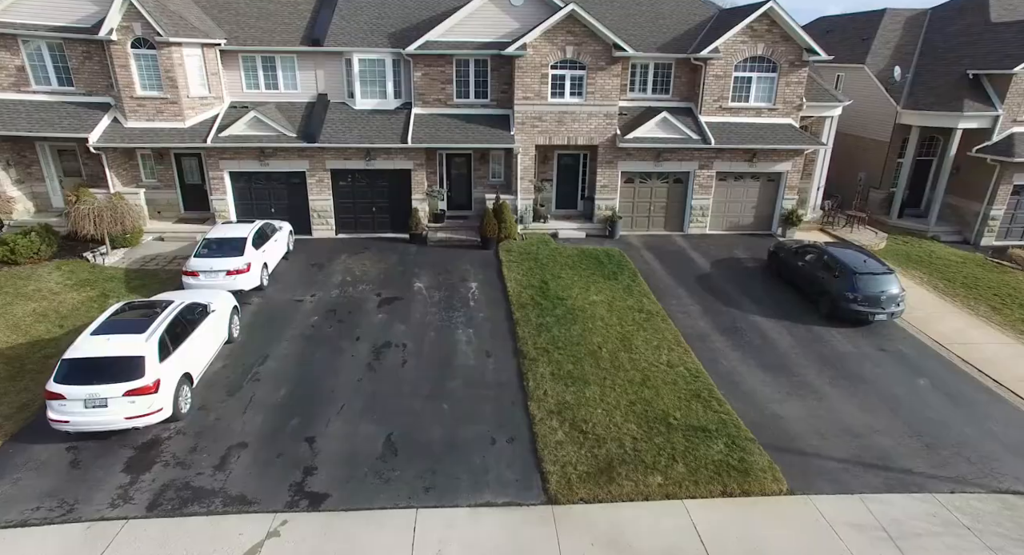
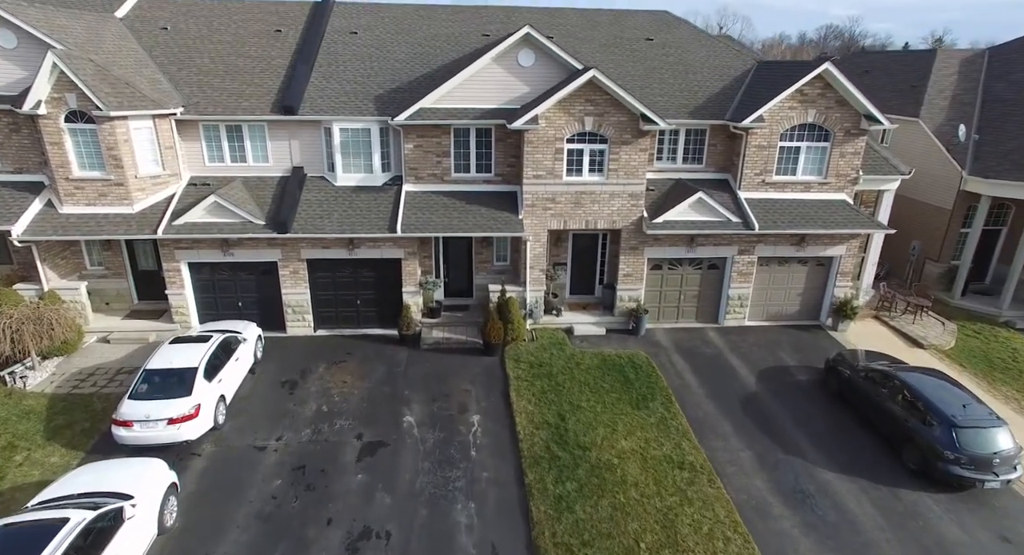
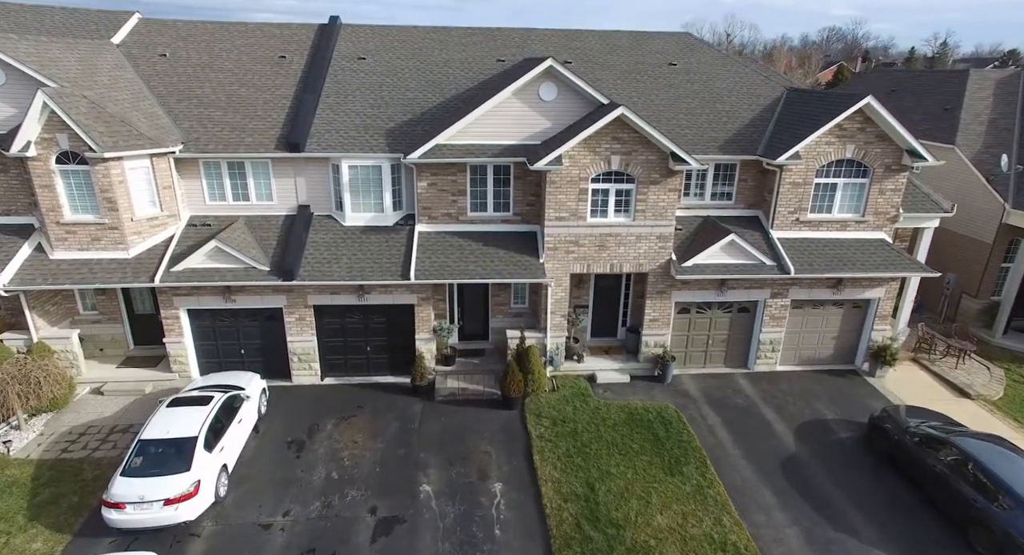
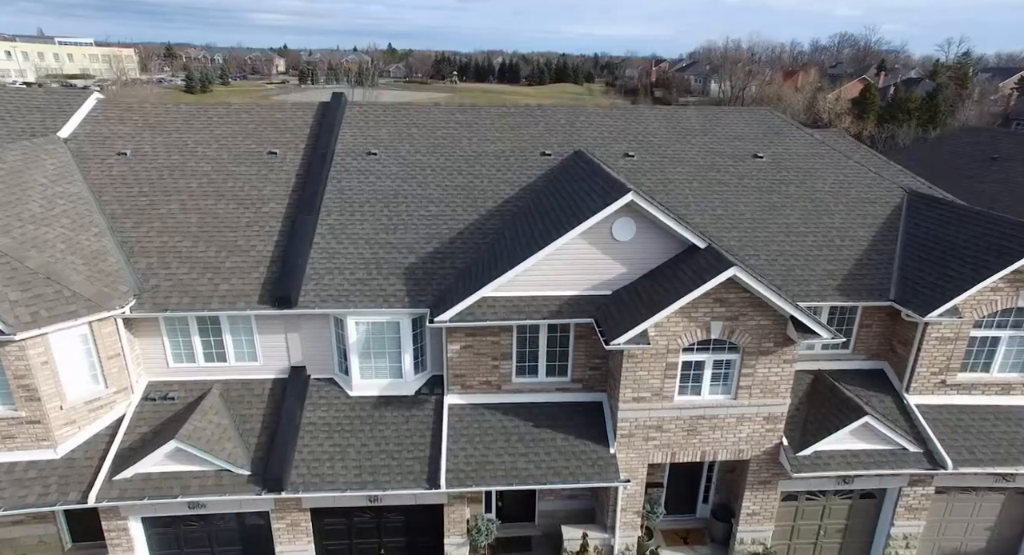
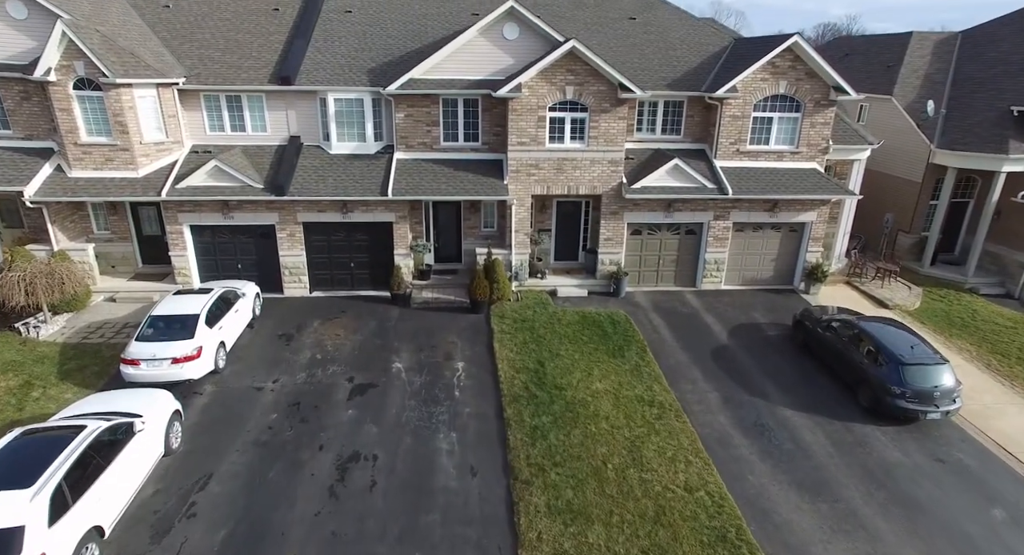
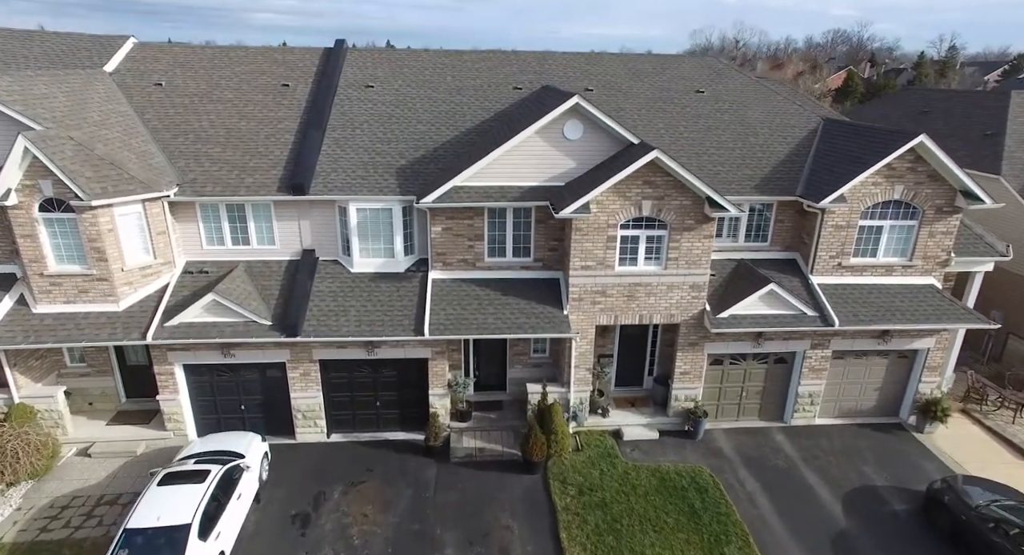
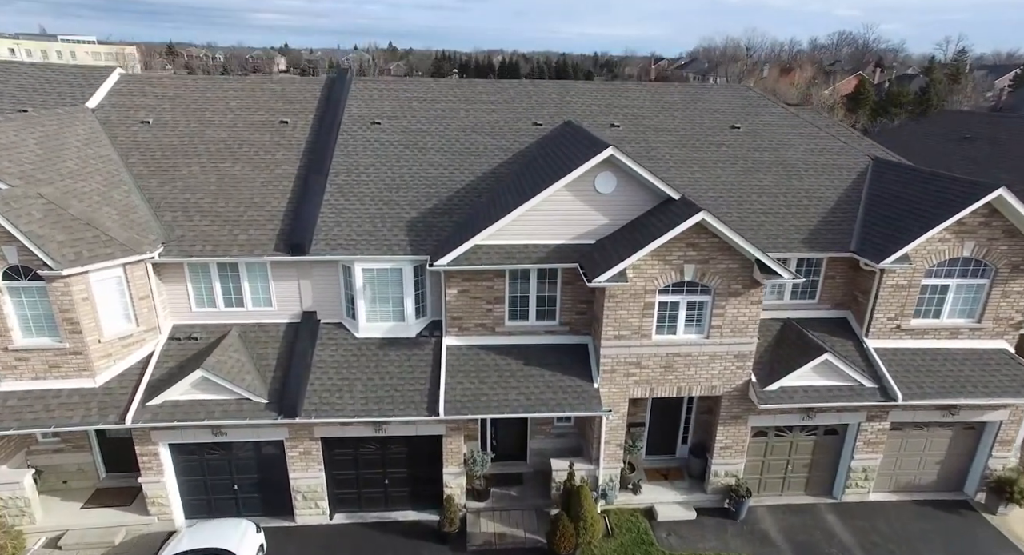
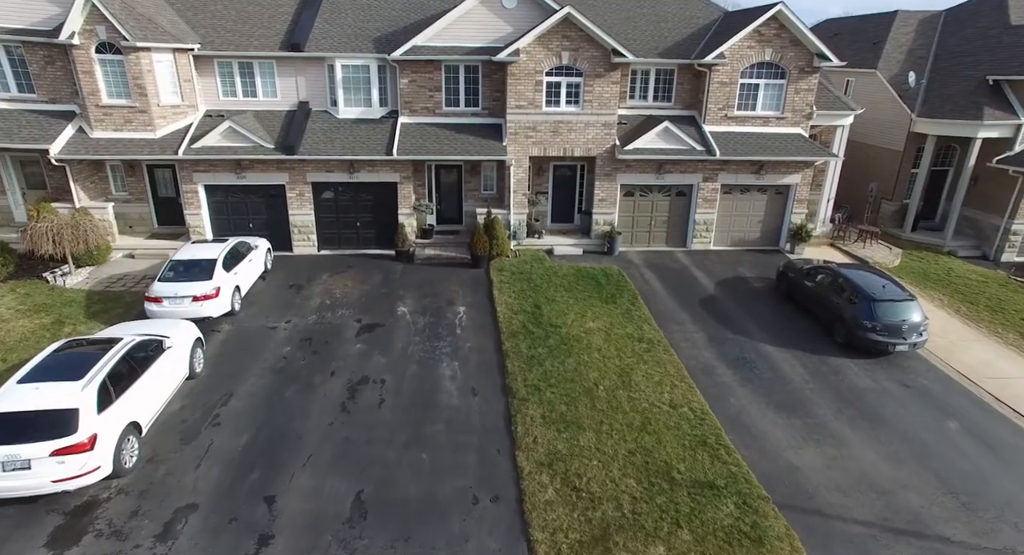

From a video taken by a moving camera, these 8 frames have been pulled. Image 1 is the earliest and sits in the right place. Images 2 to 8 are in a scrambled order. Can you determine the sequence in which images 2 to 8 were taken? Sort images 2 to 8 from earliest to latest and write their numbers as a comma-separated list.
8, 5, 2, 3, 6, 7, 4
